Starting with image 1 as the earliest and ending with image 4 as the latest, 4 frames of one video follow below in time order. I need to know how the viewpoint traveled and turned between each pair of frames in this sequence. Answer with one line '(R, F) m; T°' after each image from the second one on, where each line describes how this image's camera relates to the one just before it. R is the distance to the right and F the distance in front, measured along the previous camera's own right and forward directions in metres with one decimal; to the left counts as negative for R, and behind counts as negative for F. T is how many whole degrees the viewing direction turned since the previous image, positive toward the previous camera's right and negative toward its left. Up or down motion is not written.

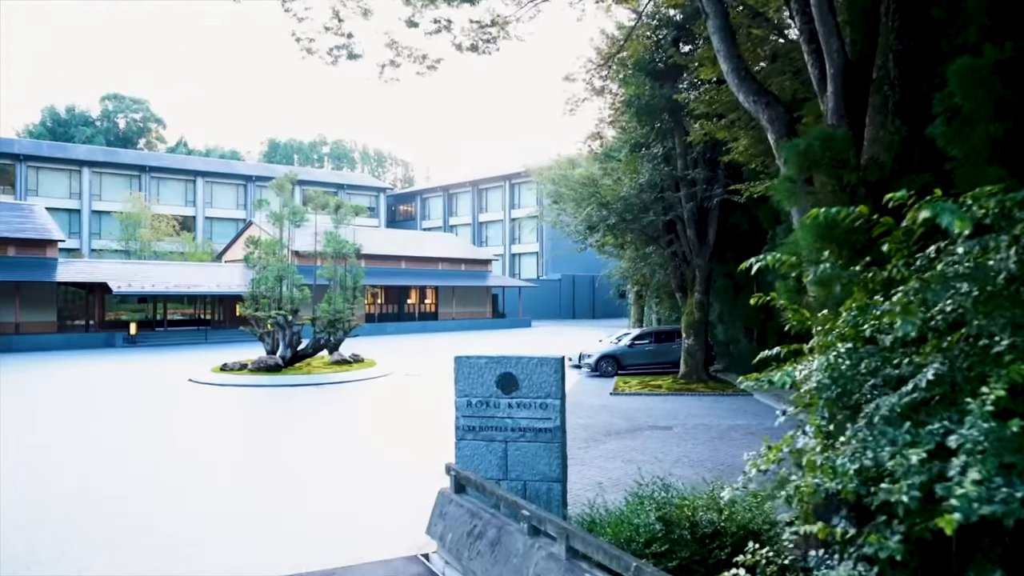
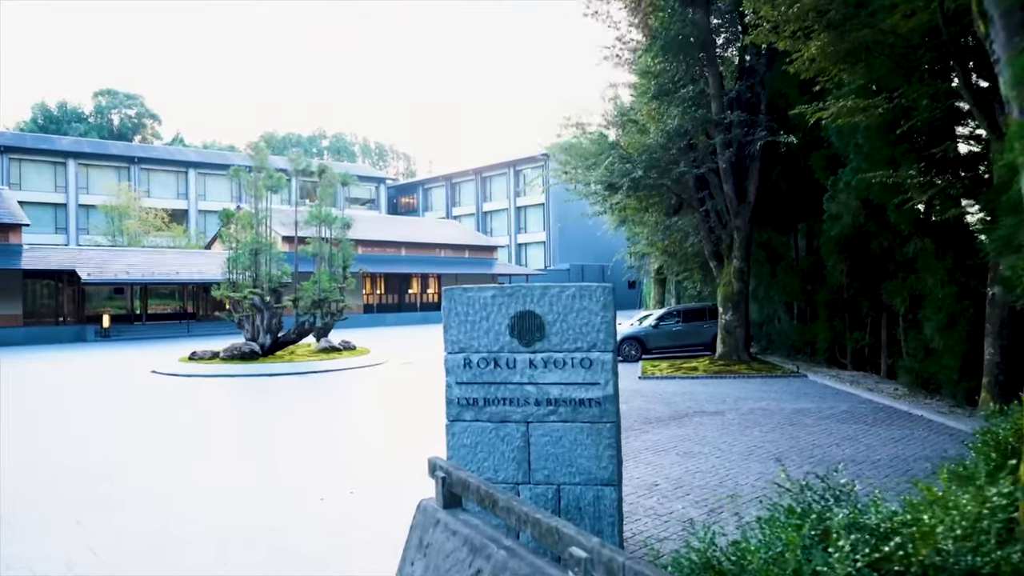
(-0.1, +2.5) m; 0°
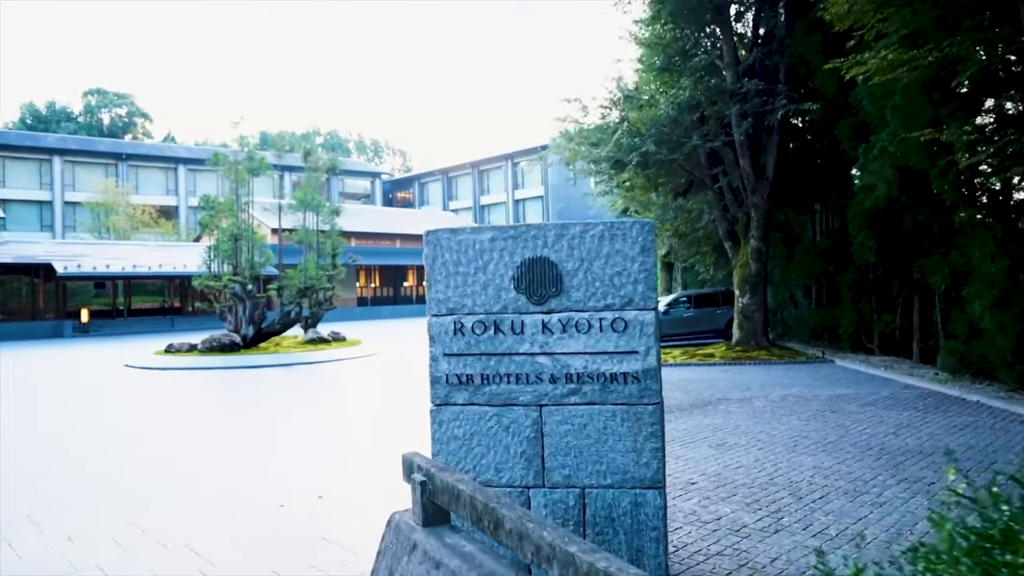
(0.0, +1.1) m; 0°
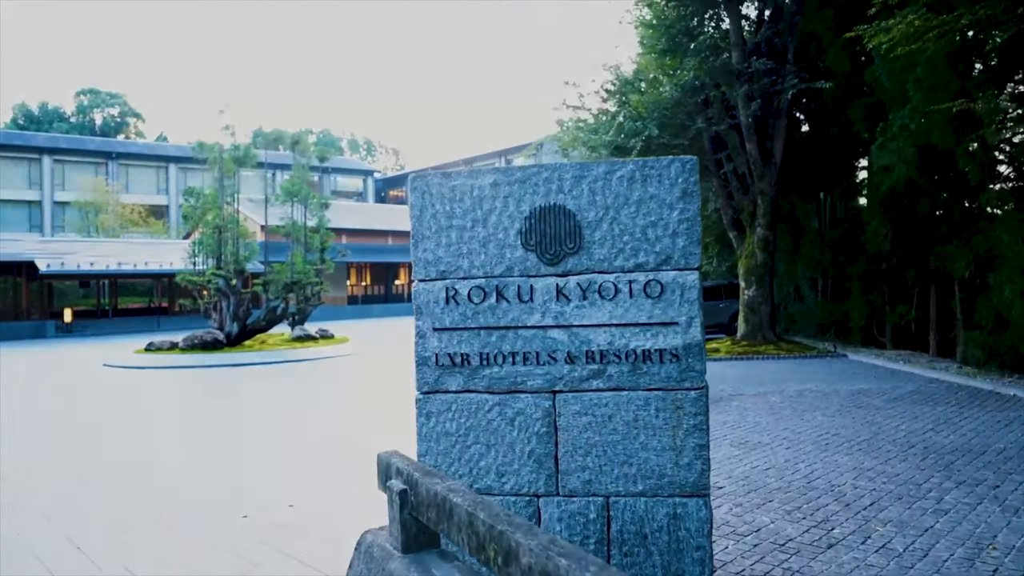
(0.0, +0.7) m; 0°
